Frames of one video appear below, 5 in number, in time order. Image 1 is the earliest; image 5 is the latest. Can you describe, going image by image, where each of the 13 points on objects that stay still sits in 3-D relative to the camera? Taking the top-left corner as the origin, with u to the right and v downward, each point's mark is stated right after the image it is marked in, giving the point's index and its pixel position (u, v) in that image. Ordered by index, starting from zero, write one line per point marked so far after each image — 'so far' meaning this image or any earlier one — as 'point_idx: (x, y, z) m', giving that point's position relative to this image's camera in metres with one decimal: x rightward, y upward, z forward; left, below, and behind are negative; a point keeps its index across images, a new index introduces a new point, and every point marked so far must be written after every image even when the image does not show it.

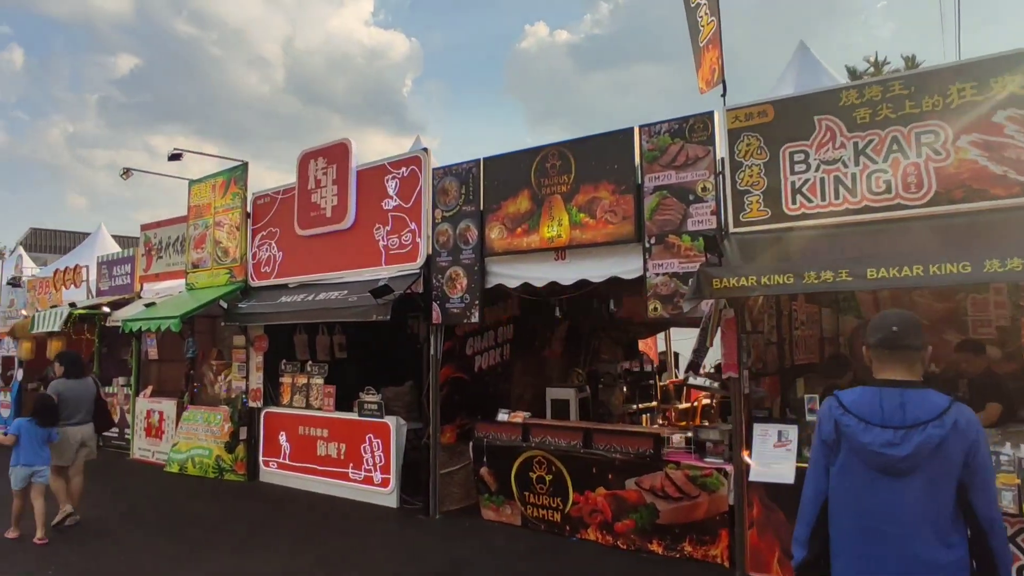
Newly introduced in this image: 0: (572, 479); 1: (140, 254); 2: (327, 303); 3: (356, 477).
0: (+0.5, -1.7, +6.1) m
1: (-5.9, +0.6, +10.9) m
2: (-2.0, -0.2, +7.5) m
3: (-1.7, -2.1, +7.7) m
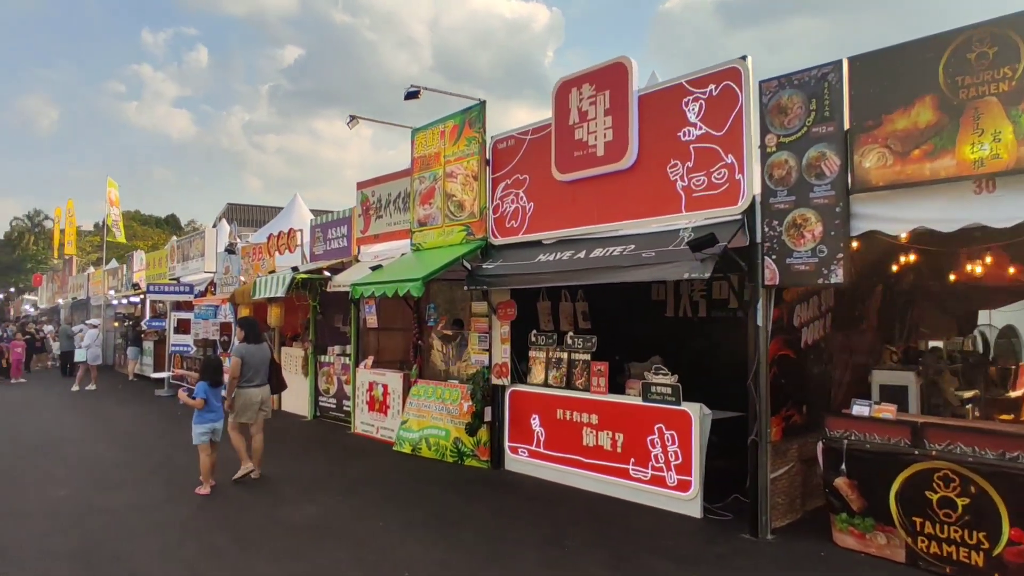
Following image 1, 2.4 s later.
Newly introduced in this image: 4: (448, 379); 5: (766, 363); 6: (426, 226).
0: (+3.1, -1.4, +4.3) m
1: (-2.3, +1.1, +10.2) m
2: (+0.8, +0.2, +6.0) m
3: (+1.2, -1.7, +6.2) m
4: (-0.8, -1.1, +8.5) m
5: (+2.0, -0.6, +5.3) m
6: (-1.1, +0.8, +8.7) m
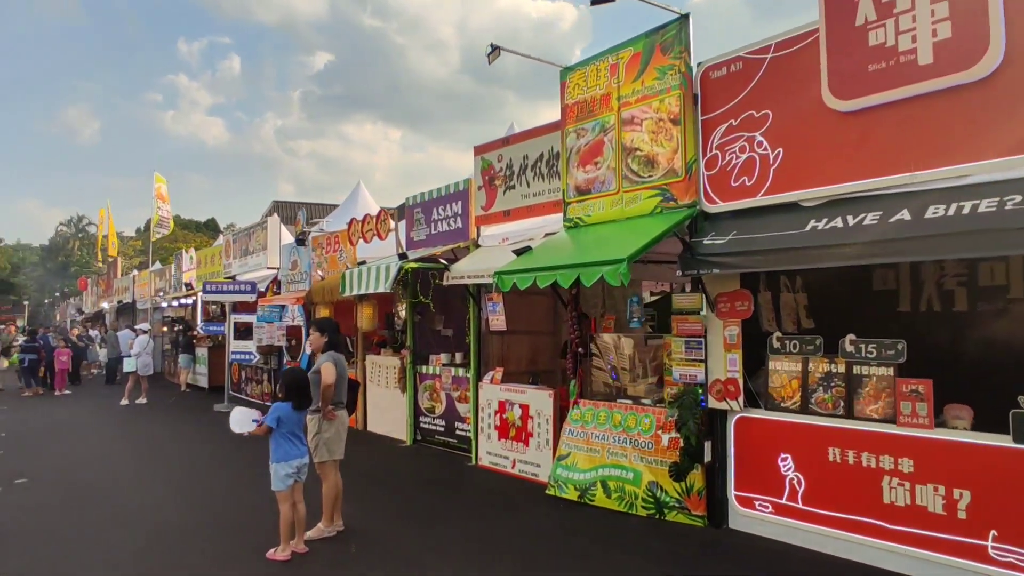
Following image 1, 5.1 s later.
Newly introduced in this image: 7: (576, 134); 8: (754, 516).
0: (+4.7, -1.2, +1.9) m
1: (-0.4, +1.2, +8.0) m
2: (+2.6, +0.4, +3.8) m
3: (+2.9, -1.6, +4.0) m
4: (+1.0, -1.0, +6.3) m
5: (+3.7, -0.4, +3.0) m
6: (+0.7, +0.9, +6.5) m
7: (+0.6, +1.5, +6.7) m
8: (+1.9, -1.7, +5.2) m
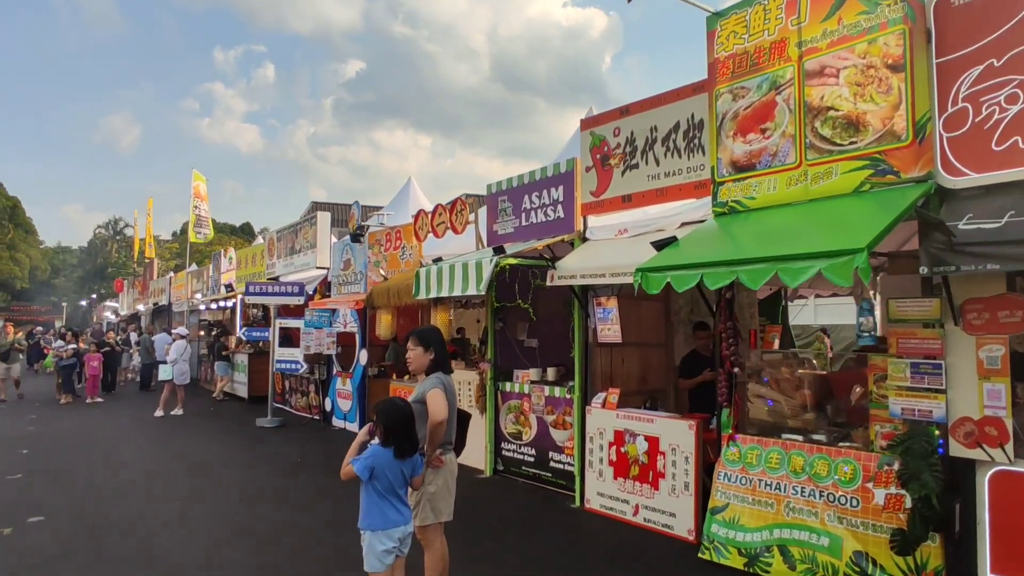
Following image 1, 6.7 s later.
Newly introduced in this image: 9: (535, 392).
0: (+5.6, -1.2, +0.3) m
1: (+0.7, +1.2, +6.6) m
2: (+3.5, +0.4, +2.3) m
3: (+3.8, -1.6, +2.4) m
4: (+2.0, -1.0, +4.8) m
5: (+4.5, -0.5, +1.4) m
6: (+1.8, +0.9, +5.0) m
7: (+1.7, +1.5, +5.2) m
8: (+2.8, -1.8, +3.7) m
9: (+0.3, -1.1, +7.3) m
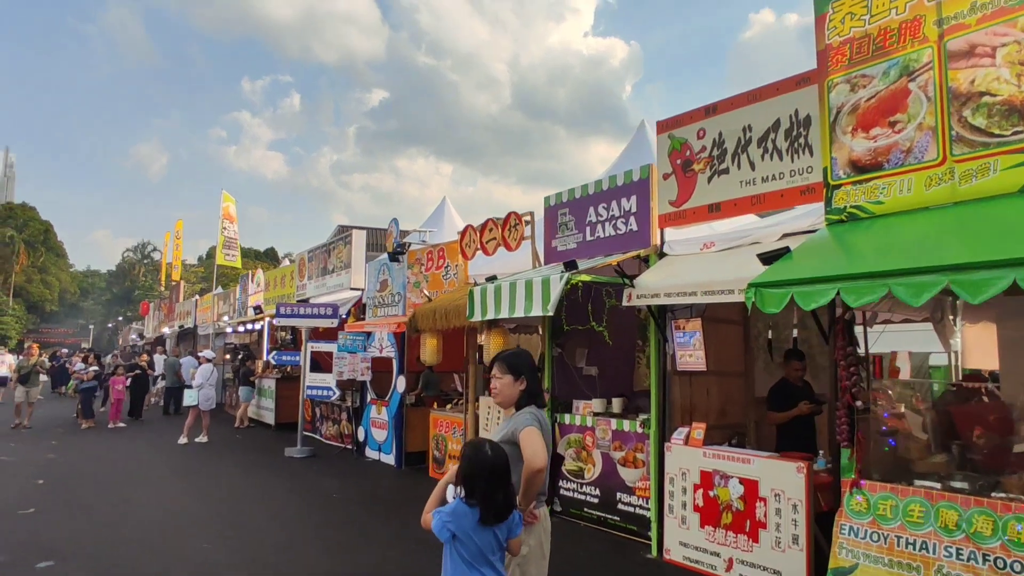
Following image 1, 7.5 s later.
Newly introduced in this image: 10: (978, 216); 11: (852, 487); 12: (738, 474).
0: (+5.9, -1.2, -0.6) m
1: (+1.3, +1.0, +6.0) m
2: (+3.9, +0.3, +1.5) m
3: (+4.3, -1.6, +1.5) m
4: (+2.6, -1.2, +4.0) m
5: (+5.0, -0.4, +0.6) m
6: (+2.3, +0.7, +4.3) m
7: (+2.2, +1.3, +4.5) m
8: (+3.3, -1.8, +2.9) m
9: (+0.9, -1.3, +6.6) m
10: (+2.5, +0.4, +3.7) m
11: (+2.2, -1.2, +4.3) m
12: (+1.7, -1.4, +5.1) m
